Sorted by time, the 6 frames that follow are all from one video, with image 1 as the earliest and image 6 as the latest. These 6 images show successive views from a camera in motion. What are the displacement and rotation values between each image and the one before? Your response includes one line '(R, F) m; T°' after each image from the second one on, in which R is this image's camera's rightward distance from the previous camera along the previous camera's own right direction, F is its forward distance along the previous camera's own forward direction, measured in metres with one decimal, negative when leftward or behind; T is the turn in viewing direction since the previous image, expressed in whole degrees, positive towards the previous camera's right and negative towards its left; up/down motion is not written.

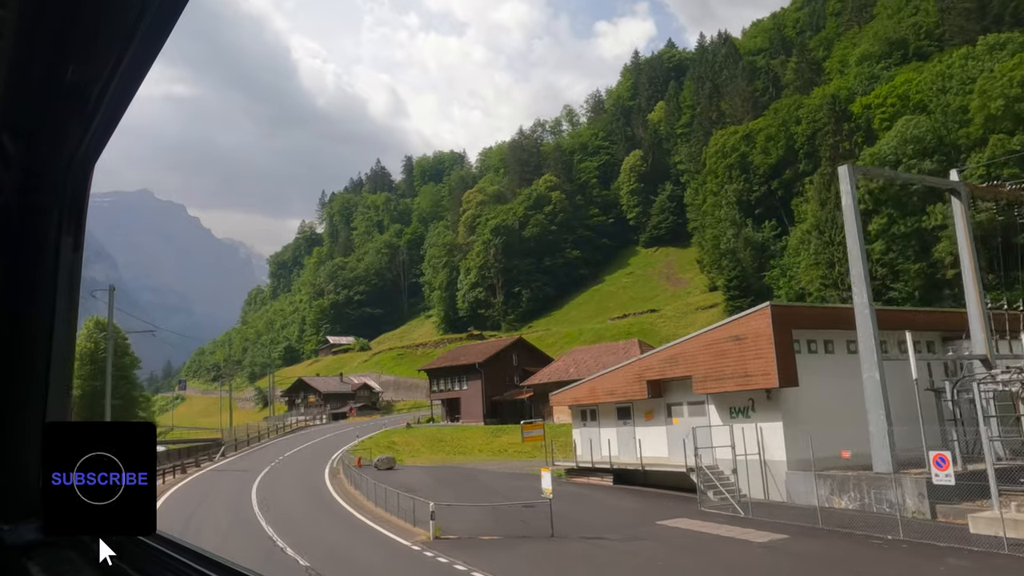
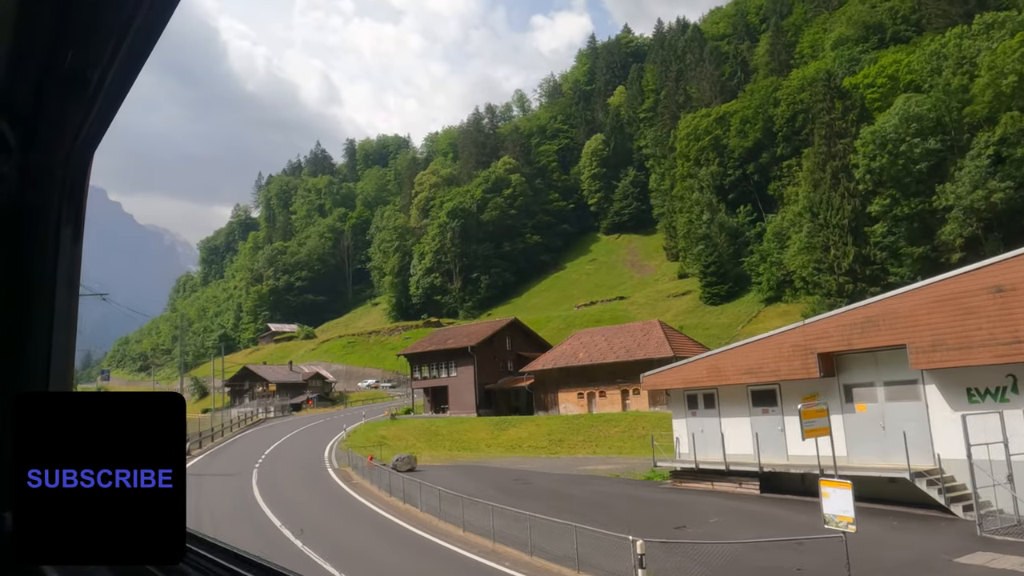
(-2.7, +4.3) m; +5°
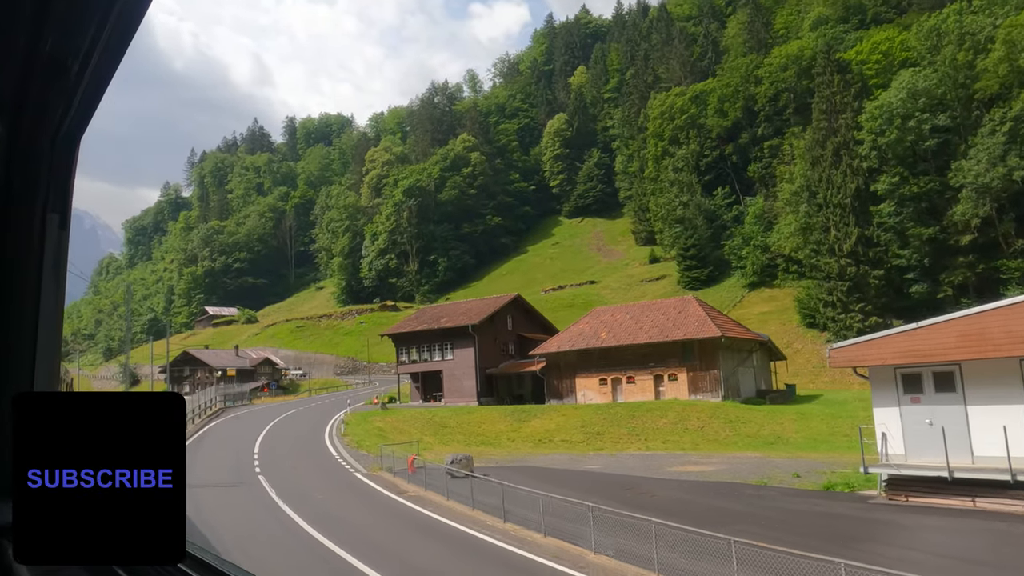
(-2.7, +4.3) m; +5°
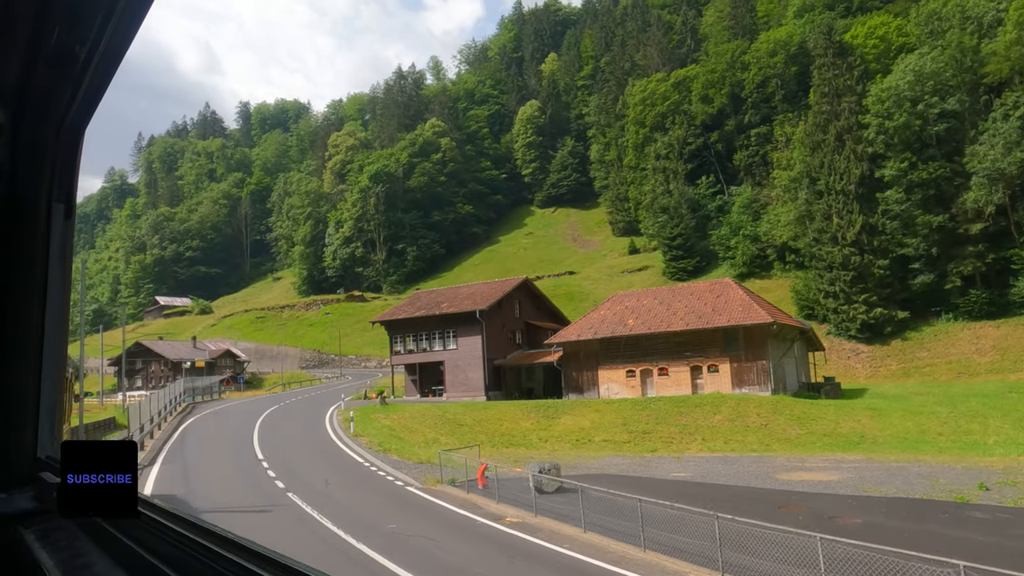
(-2.0, +3.0) m; +4°
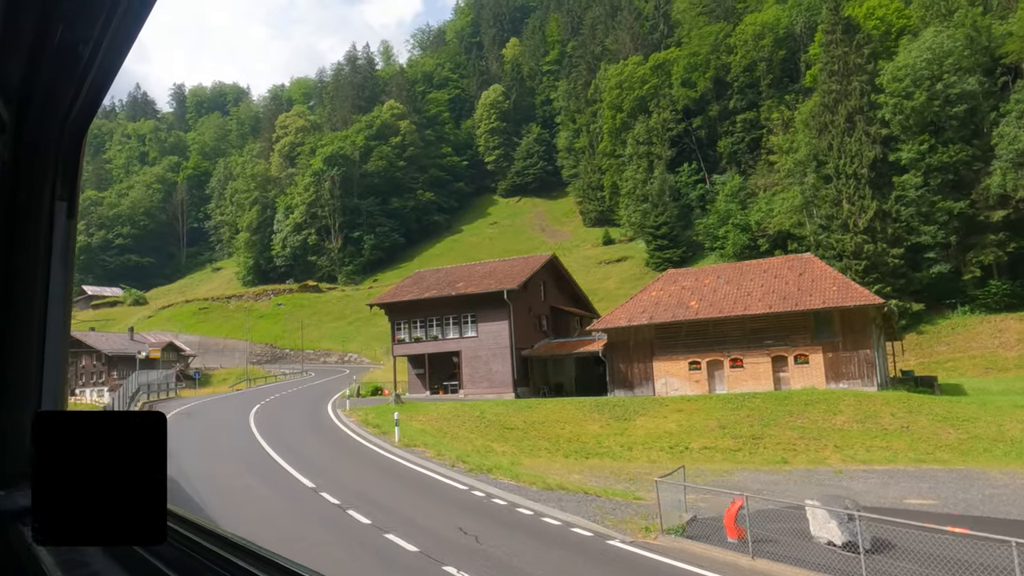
(-2.7, +4.3) m; +5°
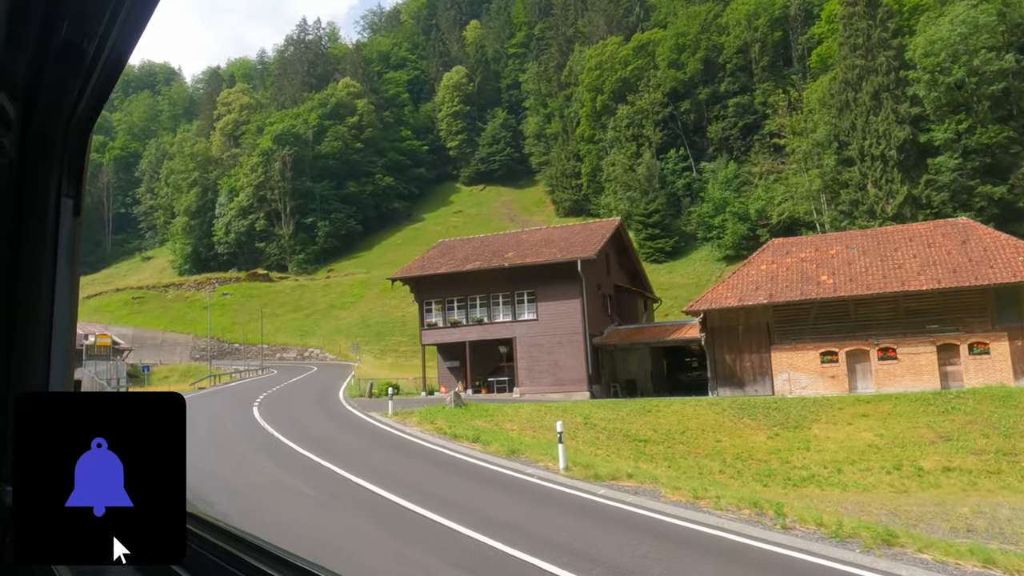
(-3.1, +4.9) m; +5°
